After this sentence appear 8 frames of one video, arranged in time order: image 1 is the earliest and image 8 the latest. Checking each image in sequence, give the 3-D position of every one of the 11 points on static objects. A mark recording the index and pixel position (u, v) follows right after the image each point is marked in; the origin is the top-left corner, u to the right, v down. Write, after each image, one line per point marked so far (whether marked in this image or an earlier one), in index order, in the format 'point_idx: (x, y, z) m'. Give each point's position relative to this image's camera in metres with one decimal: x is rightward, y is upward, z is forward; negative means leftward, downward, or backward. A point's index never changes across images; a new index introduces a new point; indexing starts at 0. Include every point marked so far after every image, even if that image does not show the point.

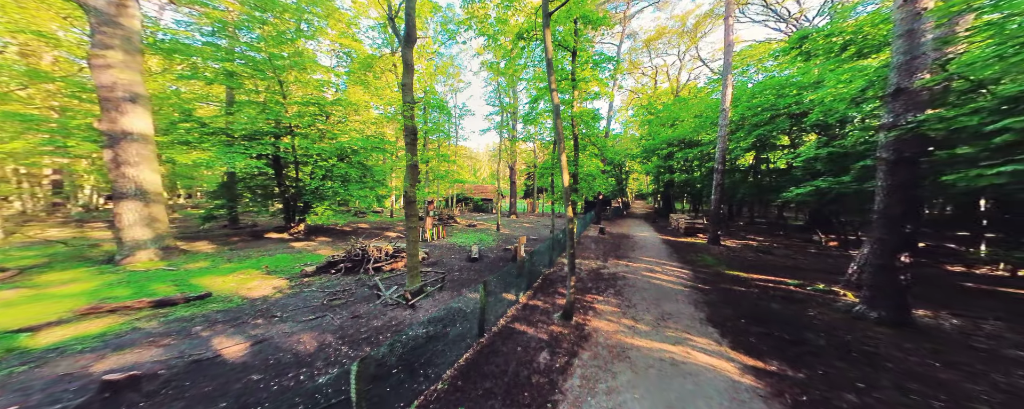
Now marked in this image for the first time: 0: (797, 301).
0: (+8.2, -2.7, +6.8) m
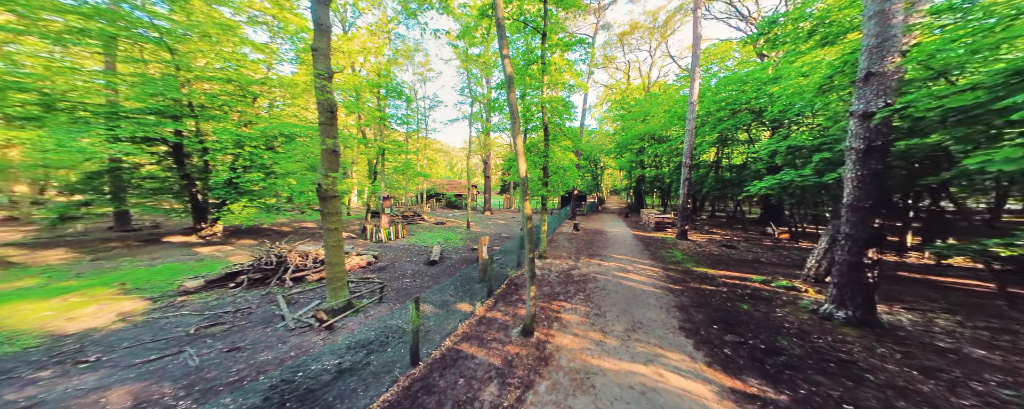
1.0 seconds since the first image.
0: (+7.1, -2.6, +6.6) m
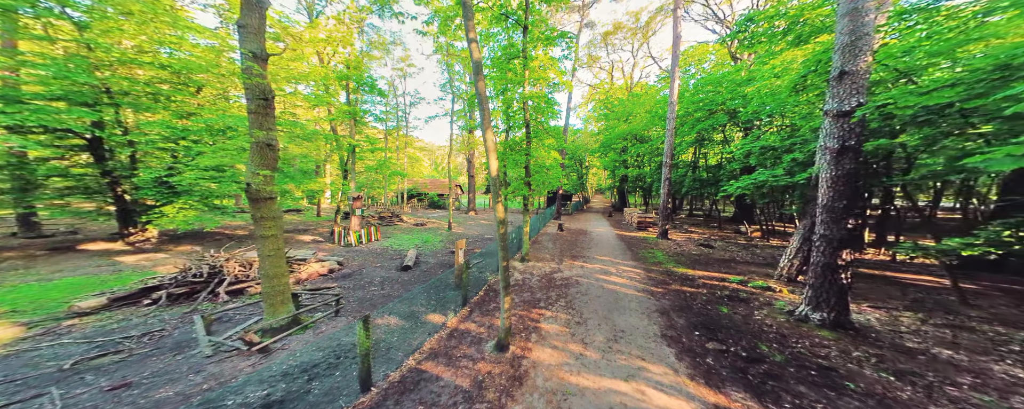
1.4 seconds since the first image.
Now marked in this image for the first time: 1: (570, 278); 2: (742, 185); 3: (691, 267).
0: (+6.5, -2.7, +6.6) m
1: (+2.0, -2.6, +8.4) m
2: (+10.7, +0.9, +11.0) m
3: (+7.3, -2.5, +9.7) m
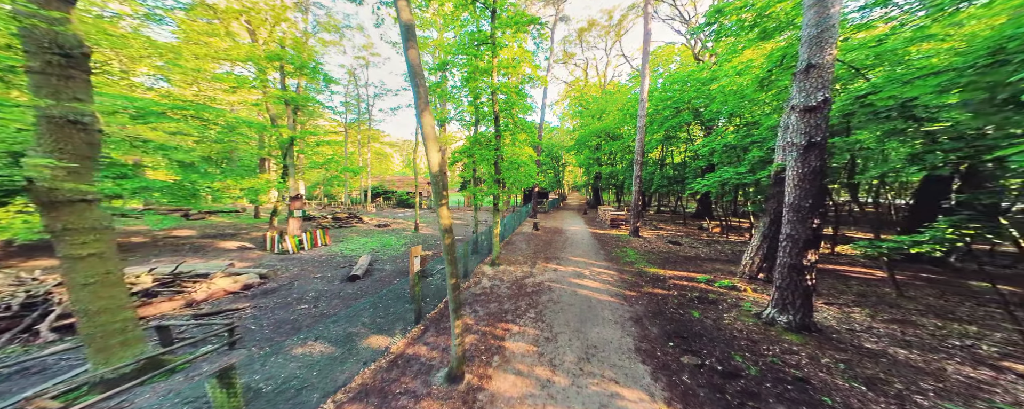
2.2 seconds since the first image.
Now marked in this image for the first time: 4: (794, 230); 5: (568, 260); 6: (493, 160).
0: (+5.5, -2.7, +6.5) m
1: (+0.9, -2.6, +7.8) m
2: (+9.4, +0.9, +11.3) m
3: (+6.1, -2.5, +9.7) m
4: (+6.0, -0.5, +5.0) m
5: (+2.4, -2.4, +10.2) m
6: (-0.8, +1.8, +10.0) m
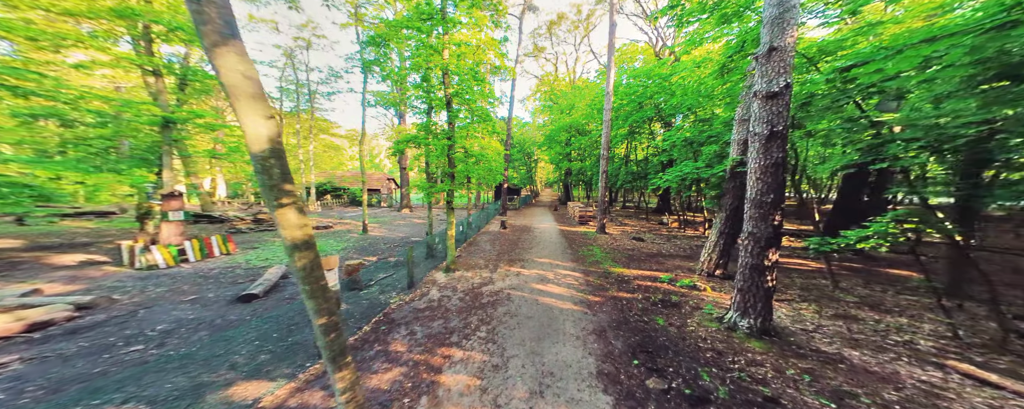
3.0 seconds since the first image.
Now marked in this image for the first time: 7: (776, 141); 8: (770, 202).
0: (+4.3, -2.6, +6.2) m
1: (-0.4, -2.5, +7.0) m
2: (+7.6, +1.0, +11.3) m
3: (+4.5, -2.4, +9.4) m
4: (+4.9, -0.5, +4.8) m
5: (+0.8, -2.3, +9.5) m
6: (-2.4, +1.9, +8.9) m
7: (+5.1, +1.1, +4.5) m
8: (+5.0, 0.0, +4.5) m
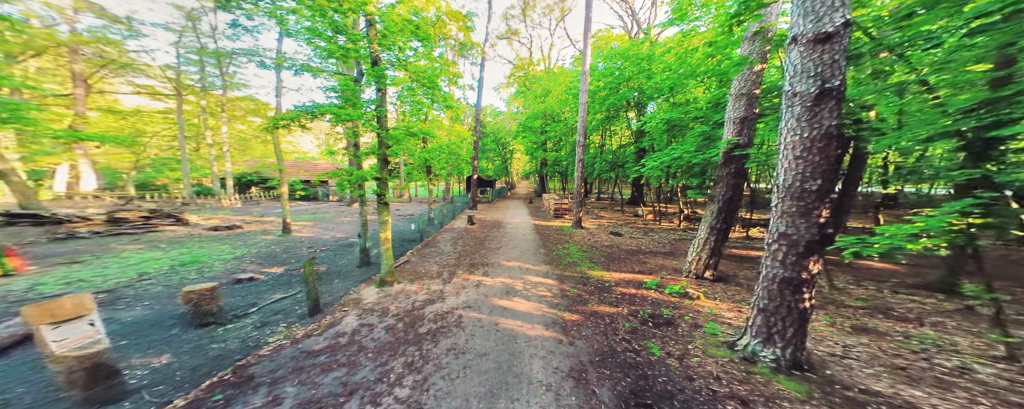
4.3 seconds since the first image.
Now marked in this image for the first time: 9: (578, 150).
0: (+3.3, -2.4, +4.9) m
1: (-1.5, -2.4, +5.2) m
2: (+6.0, +1.4, +10.2) m
3: (+3.2, -2.1, +8.1) m
4: (+4.0, -0.3, +3.5) m
5: (-0.5, -2.0, +7.9) m
6: (-3.6, +2.1, +6.8) m
7: (+4.2, +1.2, +3.2) m
8: (+4.1, +0.1, +3.3) m
9: (+4.0, +3.2, +14.5) m
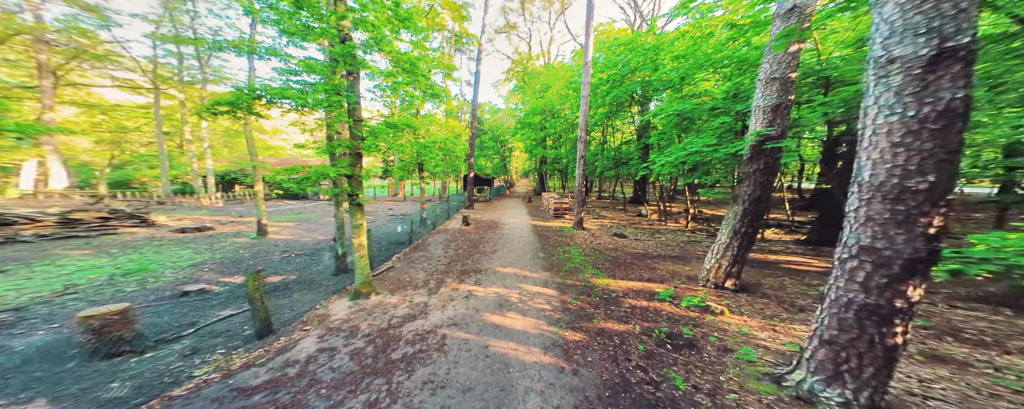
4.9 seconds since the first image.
0: (+3.2, -2.4, +4.1) m
1: (-1.6, -2.4, +4.5) m
2: (+5.9, +1.4, +9.5) m
3: (+3.1, -2.1, +7.4) m
4: (+3.9, -0.3, +2.7) m
5: (-0.6, -2.0, +7.1) m
6: (-3.7, +2.1, +6.1) m
7: (+4.1, +1.2, +2.4) m
8: (+4.0, +0.1, +2.5) m
9: (+3.9, +3.2, +13.7) m
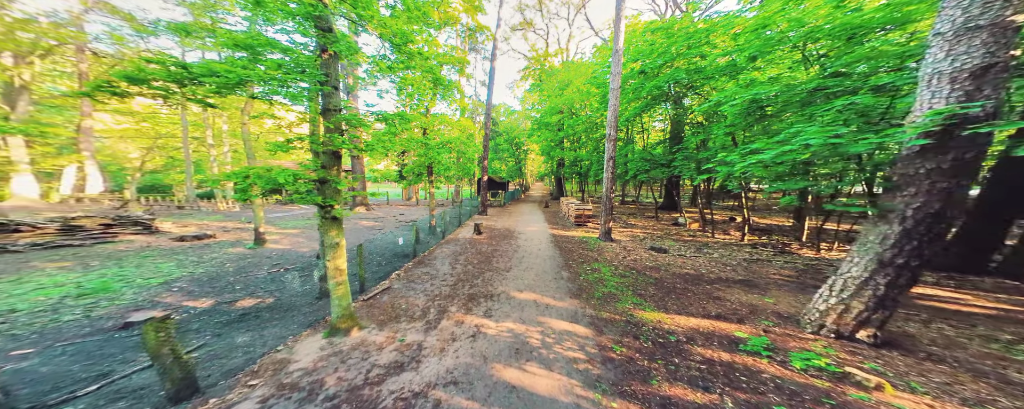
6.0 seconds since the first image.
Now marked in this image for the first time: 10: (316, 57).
0: (+3.4, -2.6, +2.5) m
1: (-1.3, -2.5, +3.3) m
2: (+6.6, +1.1, +7.7) m
3: (+3.6, -2.4, +5.8) m
4: (+4.0, -0.5, +1.1) m
5: (-0.2, -2.3, +5.8) m
6: (-3.3, +1.9, +5.1) m
7: (+4.2, +1.0, +0.8) m
8: (+4.1, -0.1, +0.9) m
9: (+4.9, +2.8, +12.1) m
10: (-3.7, +2.5, +4.9) m
